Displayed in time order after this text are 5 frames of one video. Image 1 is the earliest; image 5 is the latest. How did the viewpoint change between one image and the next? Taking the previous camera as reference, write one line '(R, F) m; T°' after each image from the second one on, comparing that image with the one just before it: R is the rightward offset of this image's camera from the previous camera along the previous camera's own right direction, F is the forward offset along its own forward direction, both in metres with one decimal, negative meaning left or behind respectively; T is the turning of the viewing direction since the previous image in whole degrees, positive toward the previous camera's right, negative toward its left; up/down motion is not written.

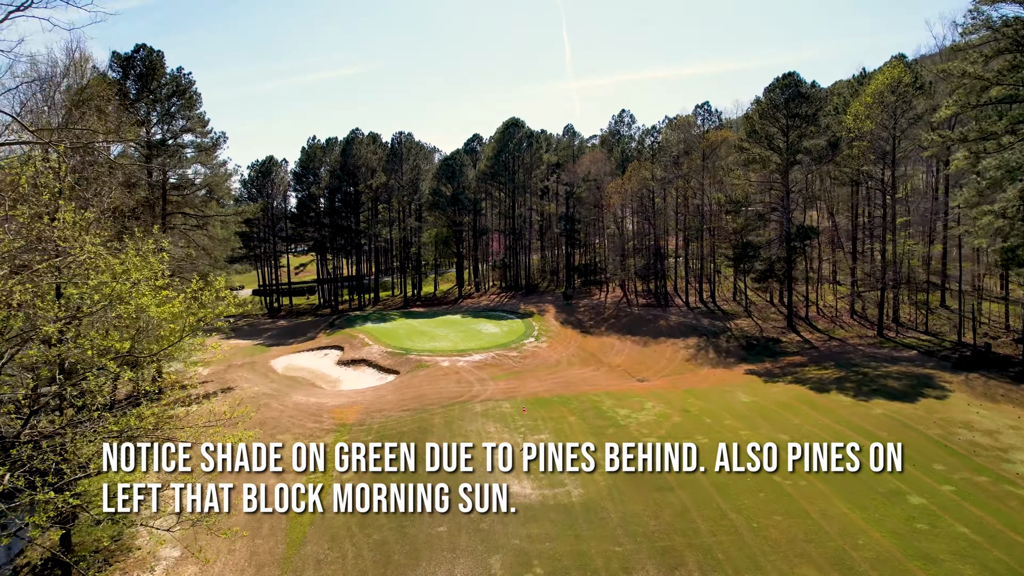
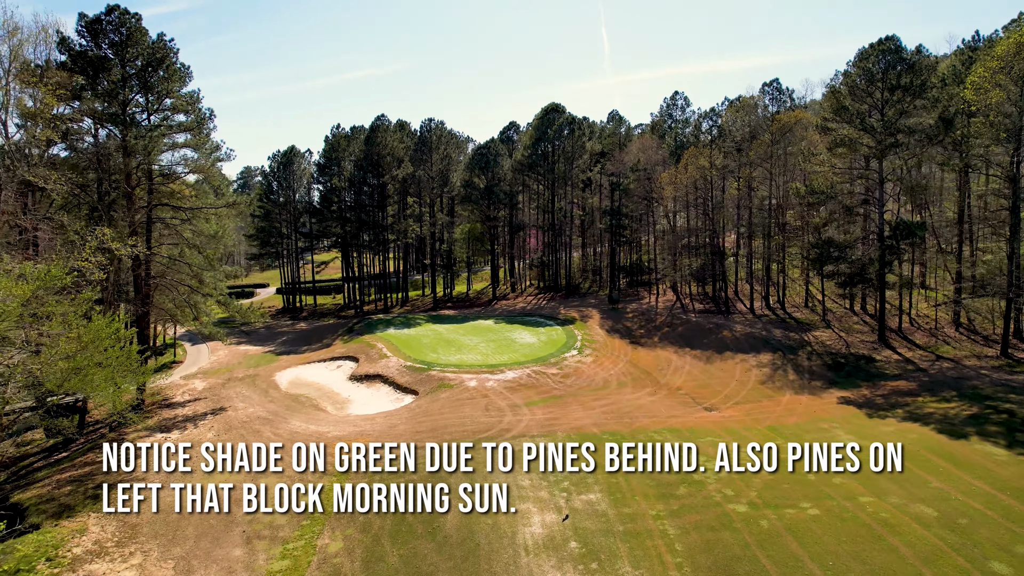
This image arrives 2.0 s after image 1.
(-0.1, +3.9) m; -3°
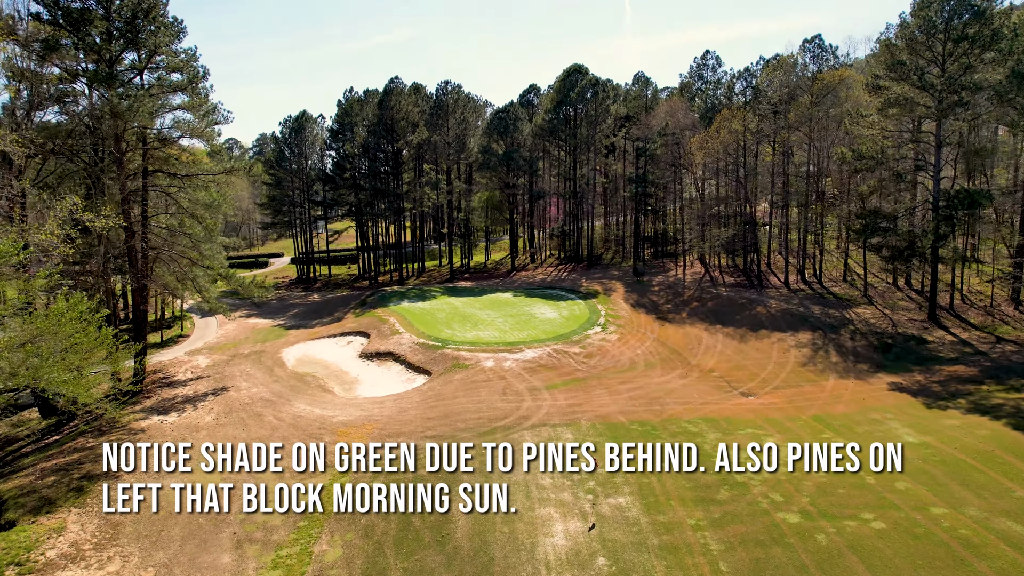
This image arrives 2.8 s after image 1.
(0.0, +1.5) m; -2°
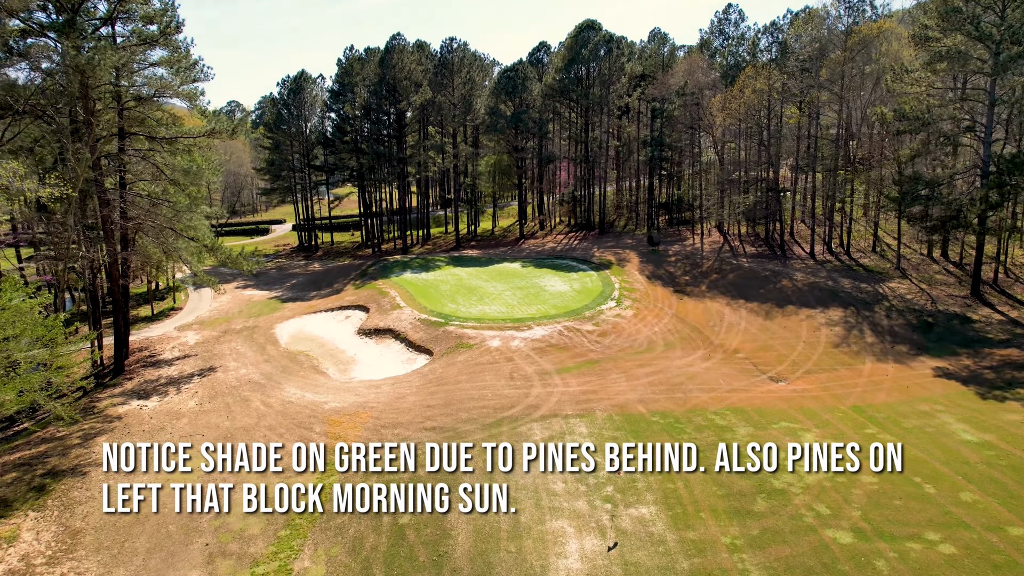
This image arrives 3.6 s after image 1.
(0.0, +1.5) m; -1°
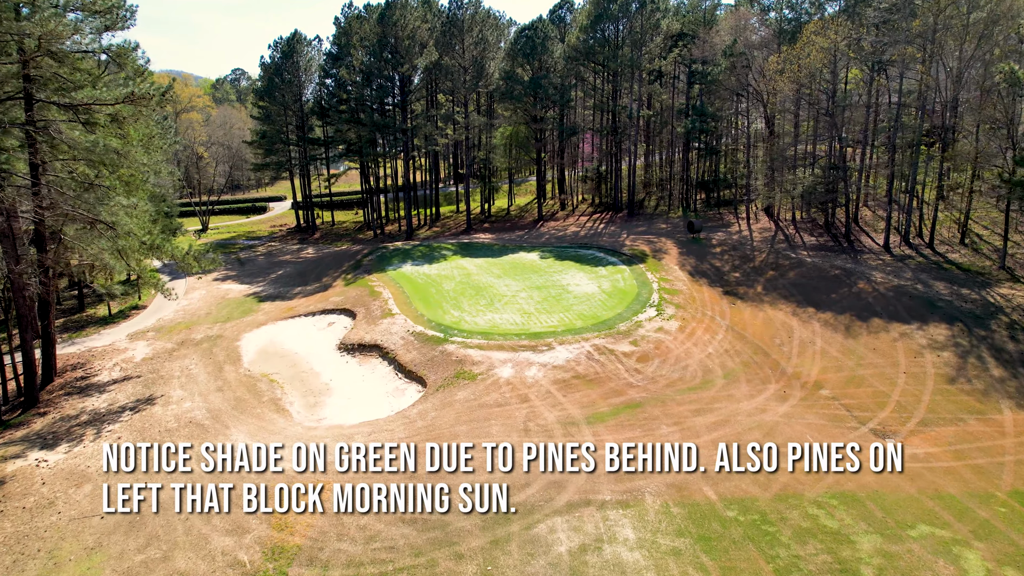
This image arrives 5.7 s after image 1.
(0.0, +4.1) m; -1°
